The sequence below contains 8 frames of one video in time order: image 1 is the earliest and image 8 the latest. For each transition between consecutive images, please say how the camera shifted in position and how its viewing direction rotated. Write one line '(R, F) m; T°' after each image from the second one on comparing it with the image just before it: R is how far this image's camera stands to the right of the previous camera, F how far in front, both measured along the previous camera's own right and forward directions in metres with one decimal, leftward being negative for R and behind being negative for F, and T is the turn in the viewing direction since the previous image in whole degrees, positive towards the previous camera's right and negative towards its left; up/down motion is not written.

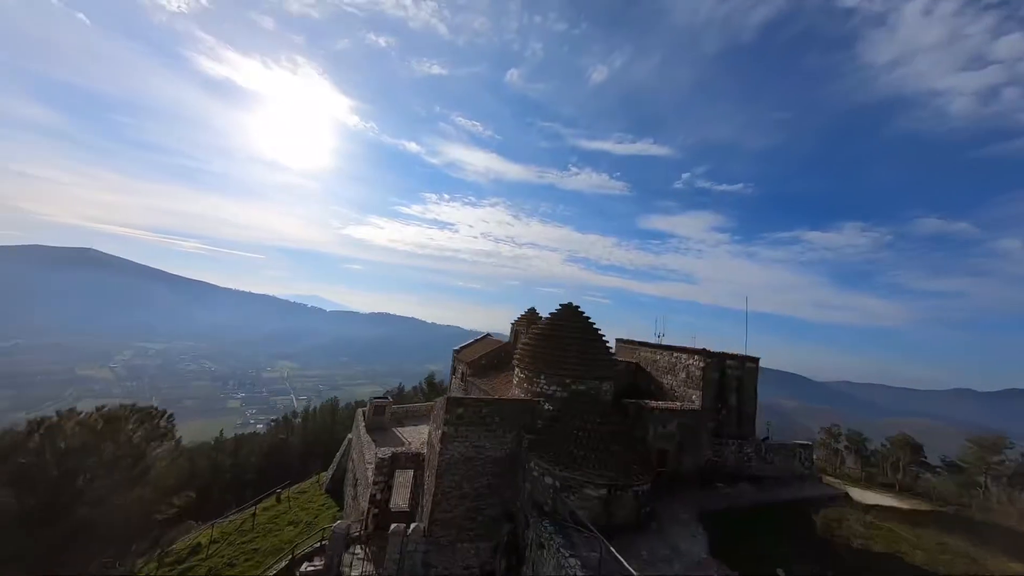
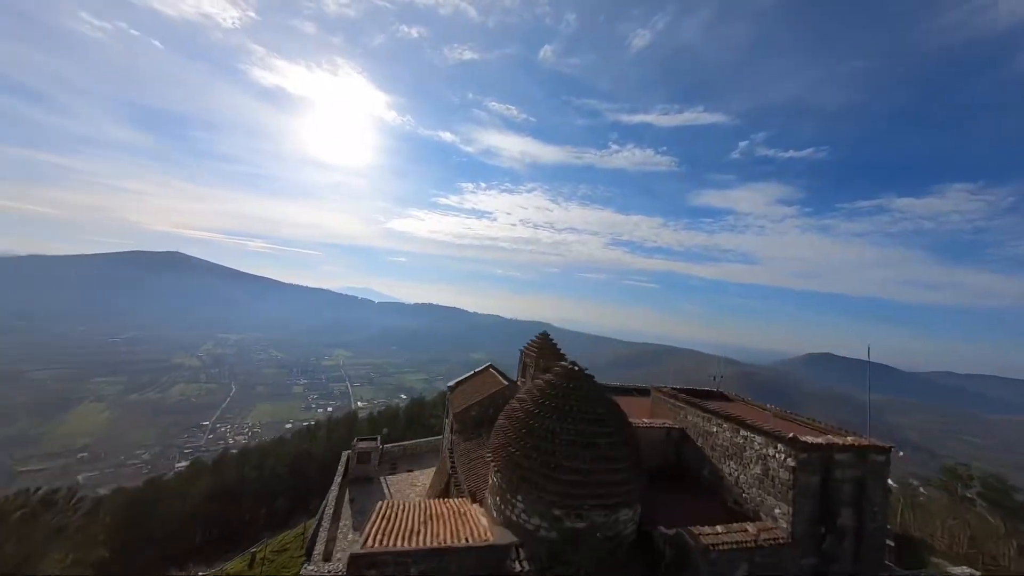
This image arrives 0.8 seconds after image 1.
(+0.6, +1.4) m; -7°
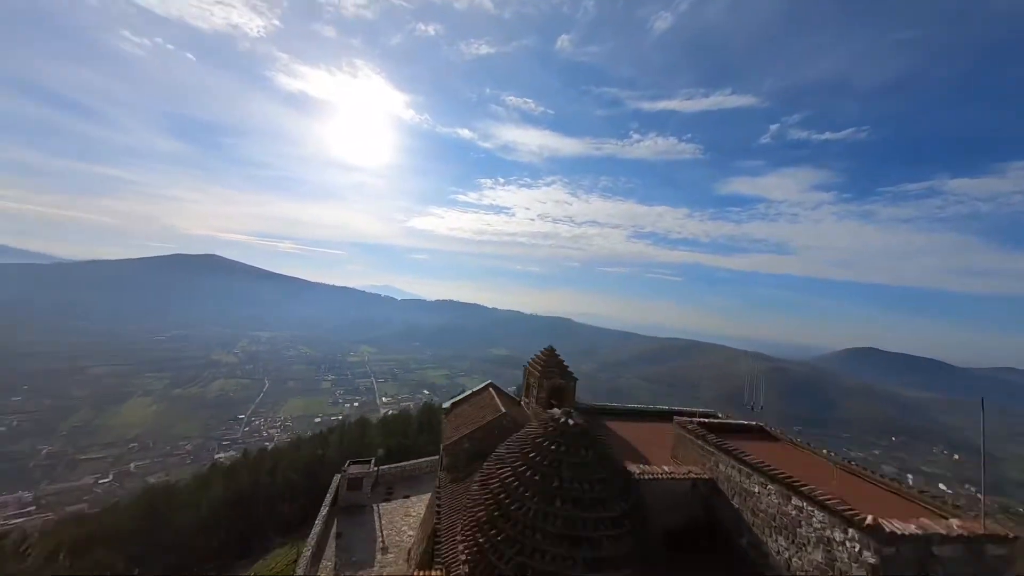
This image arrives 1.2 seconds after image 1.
(+0.3, +0.6) m; -4°
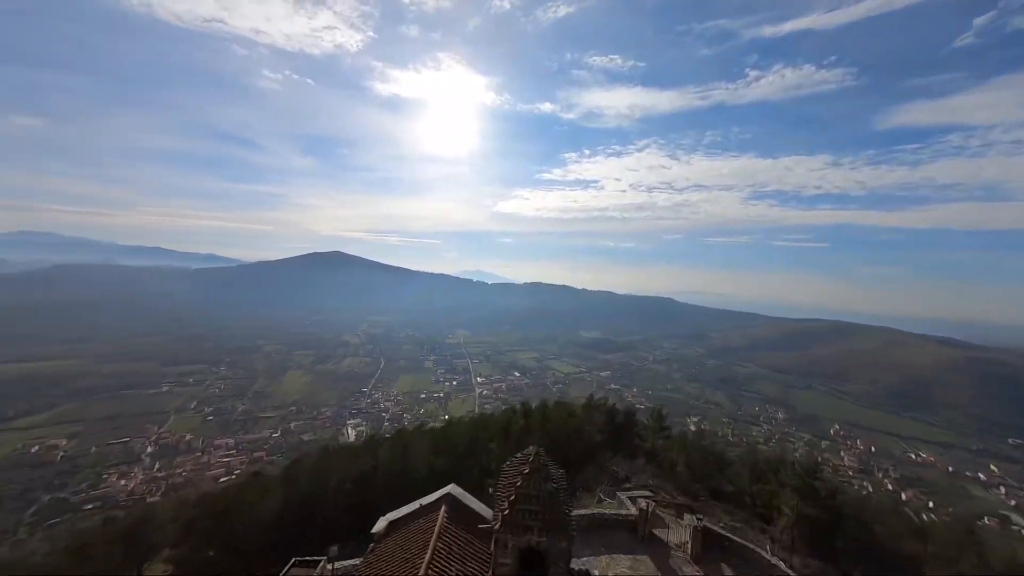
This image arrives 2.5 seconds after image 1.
(+1.1, +2.3) m; -16°
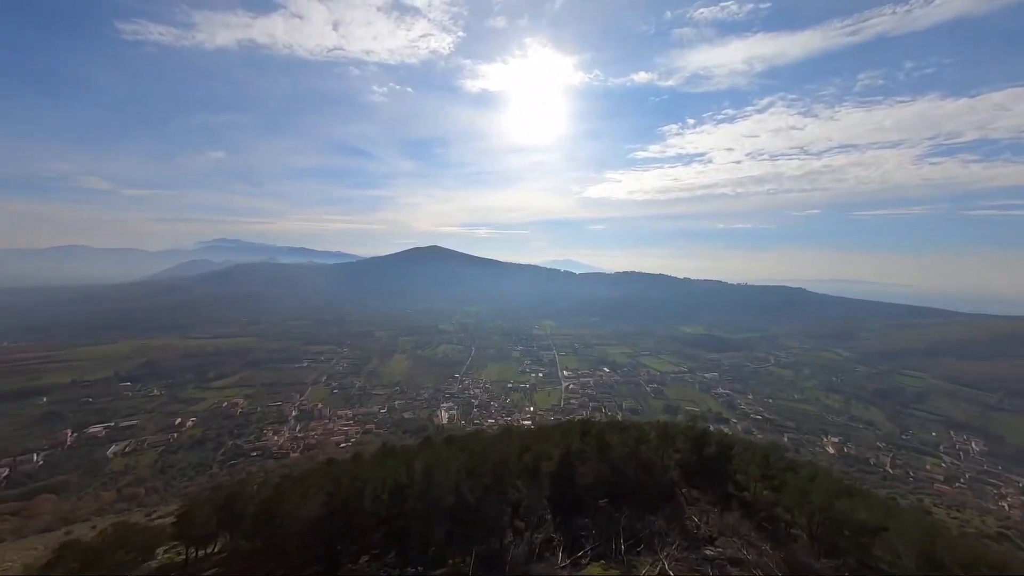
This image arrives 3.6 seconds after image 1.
(+1.4, +2.0) m; -16°
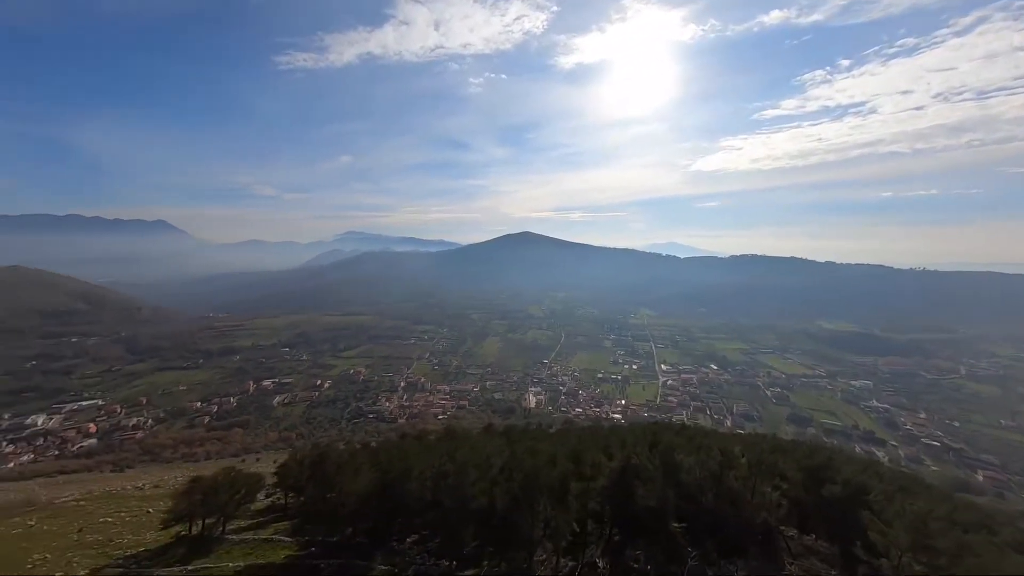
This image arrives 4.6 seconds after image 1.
(+1.3, +1.3) m; -16°
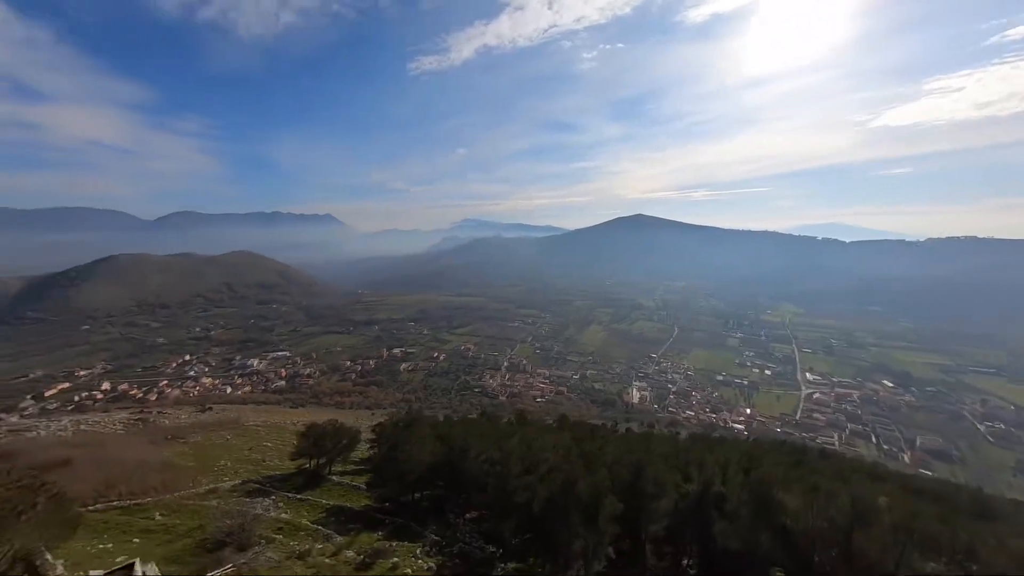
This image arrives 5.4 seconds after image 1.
(+1.3, +1.0) m; -18°
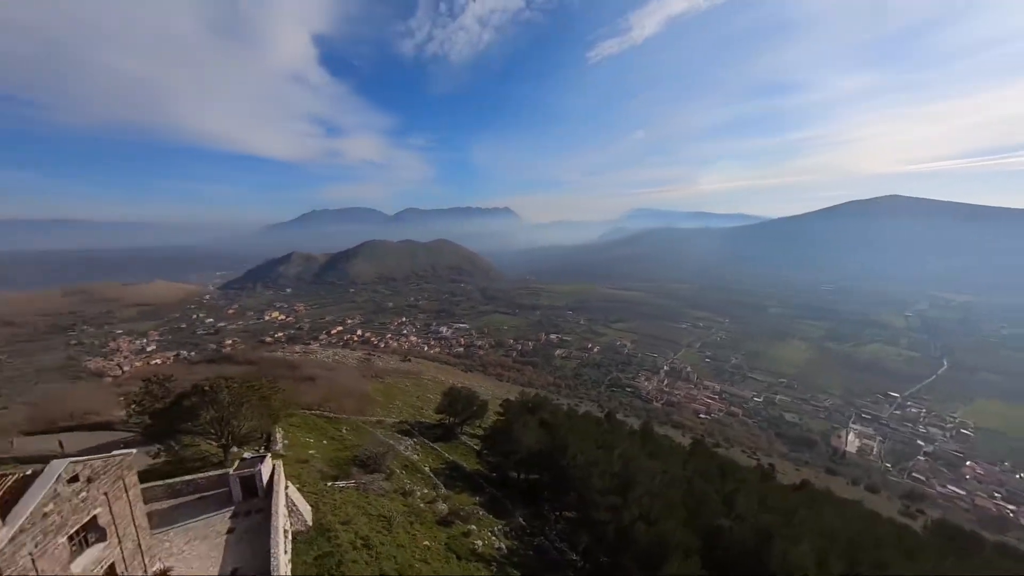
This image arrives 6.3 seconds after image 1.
(+1.4, +0.9) m; -27°
